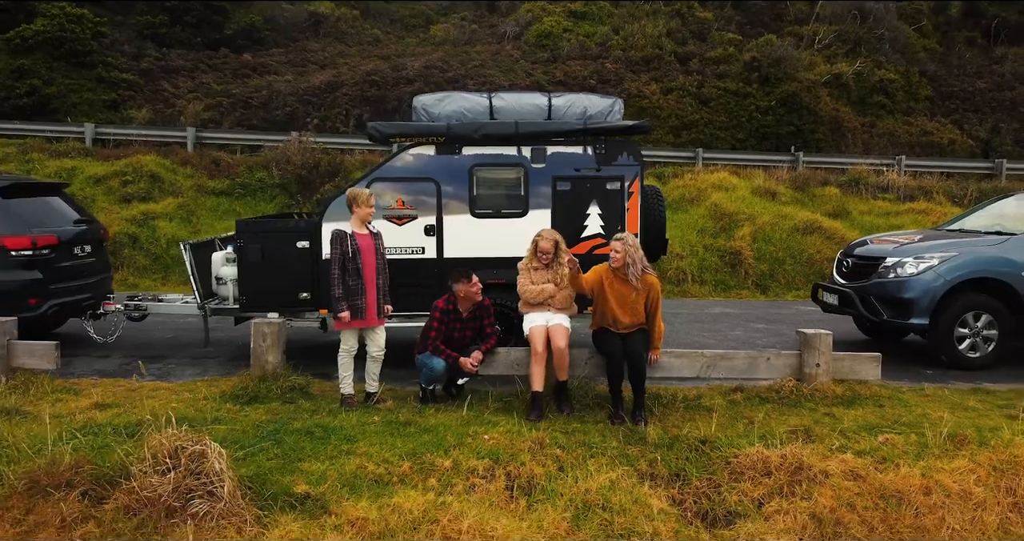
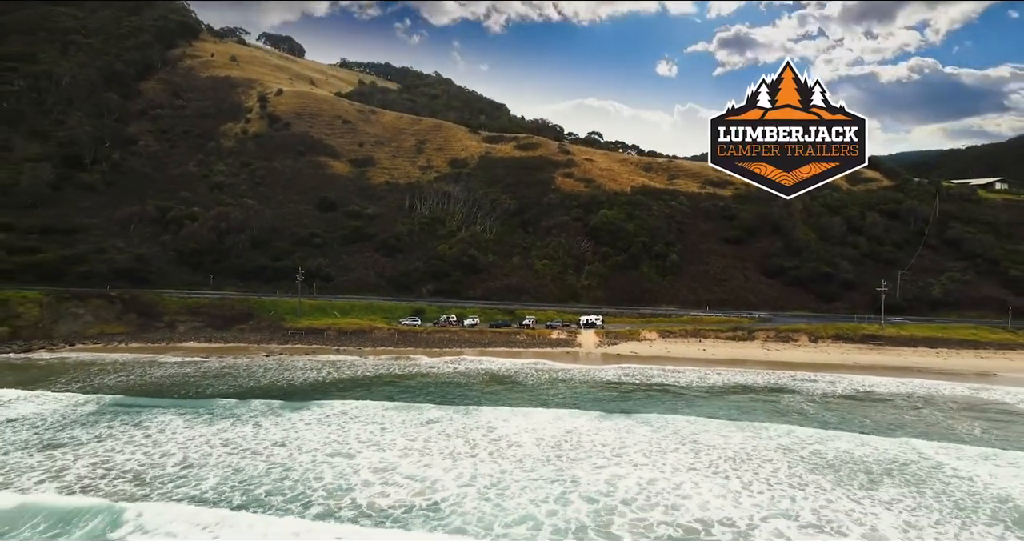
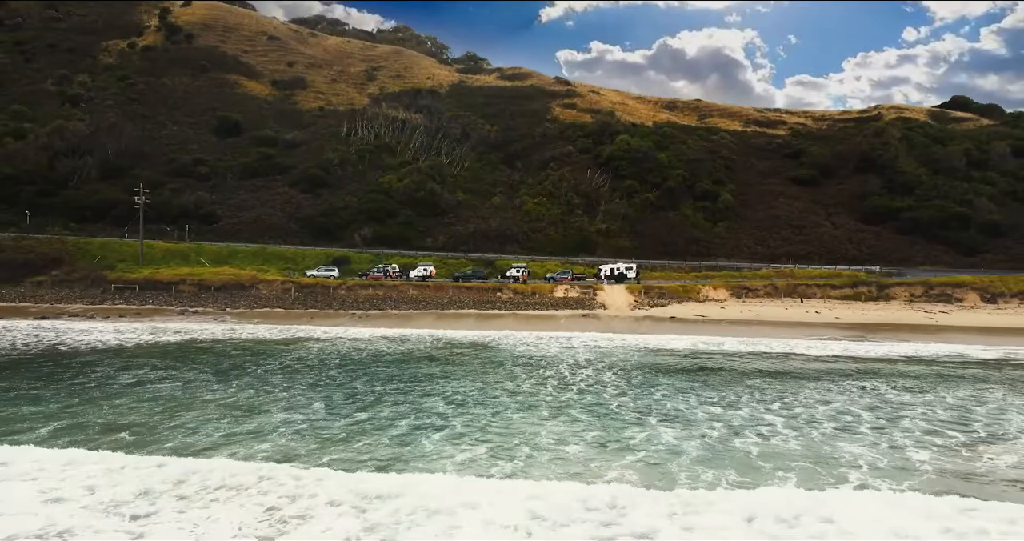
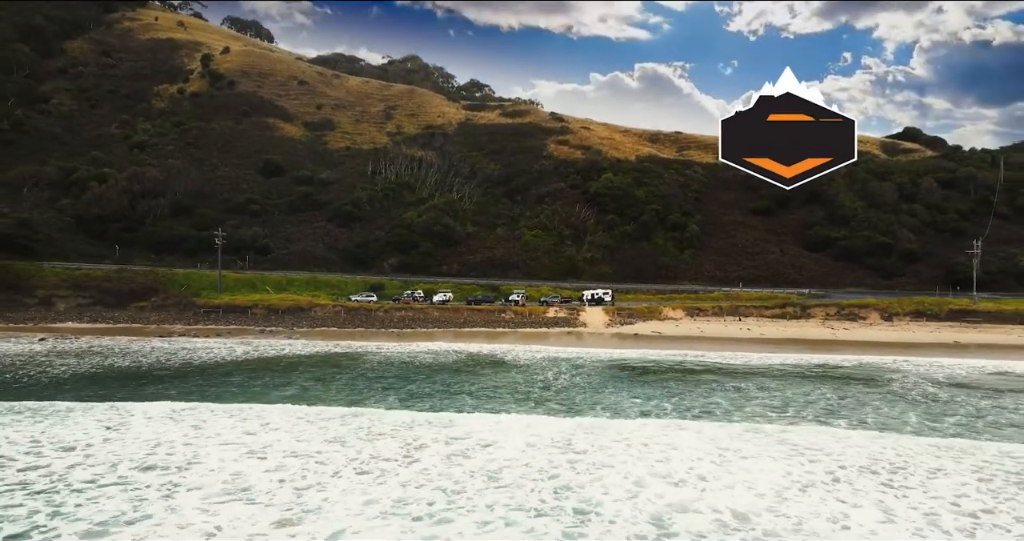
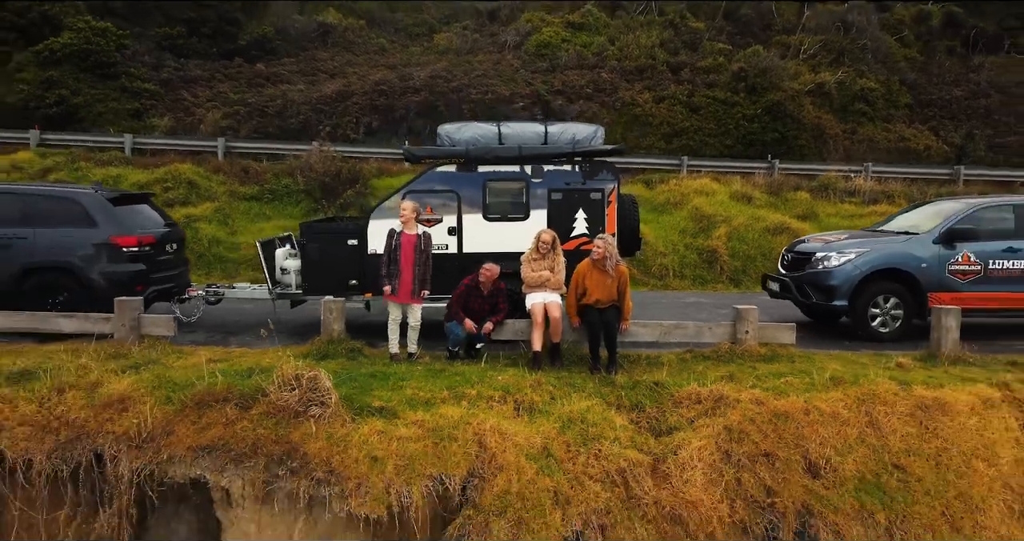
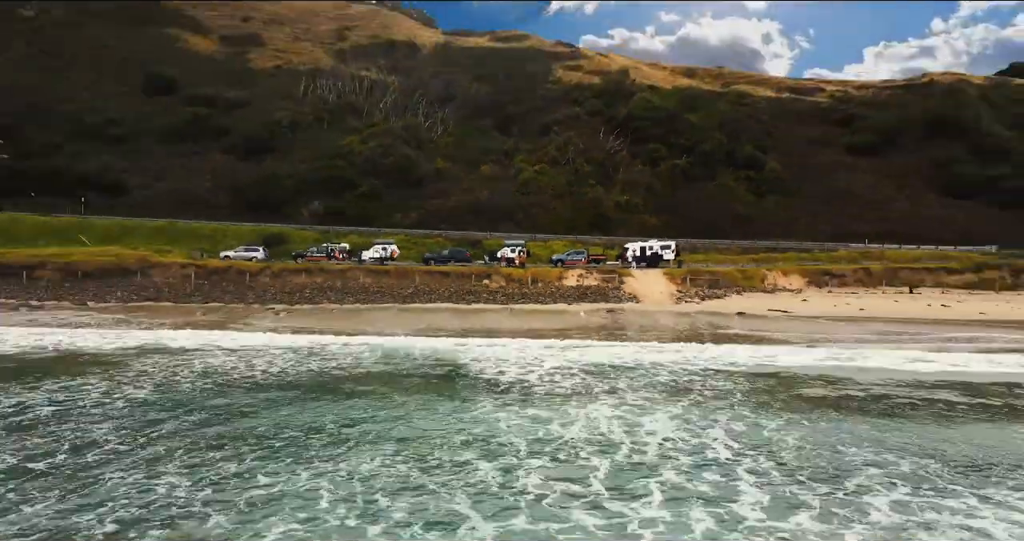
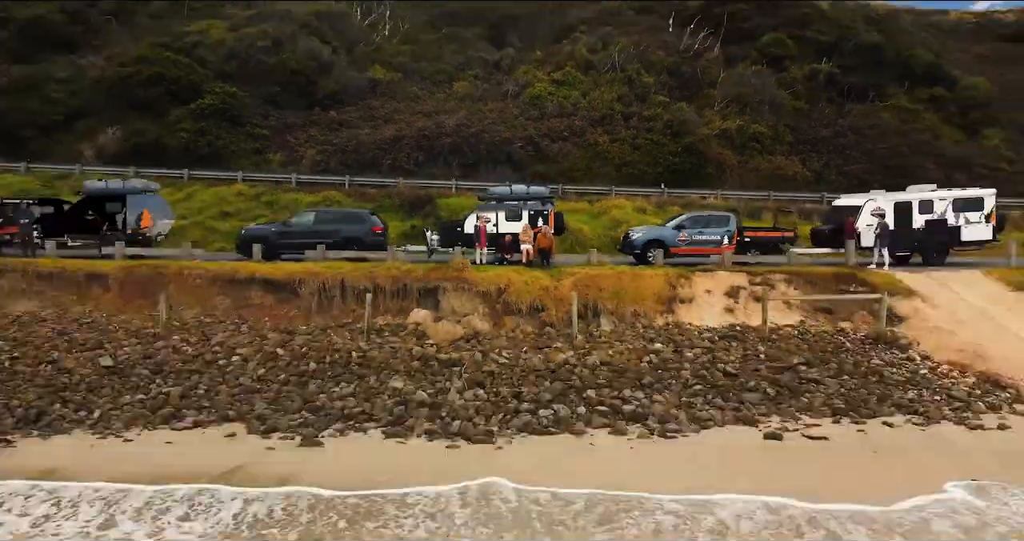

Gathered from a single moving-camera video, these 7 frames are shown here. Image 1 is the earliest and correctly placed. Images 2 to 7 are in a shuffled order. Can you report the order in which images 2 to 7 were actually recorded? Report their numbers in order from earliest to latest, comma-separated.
5, 7, 6, 3, 4, 2
